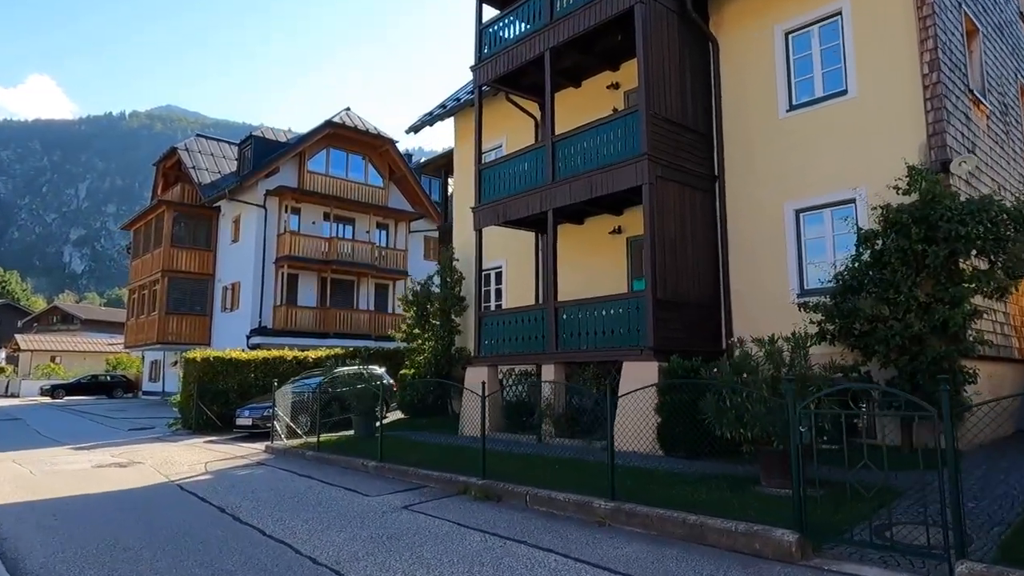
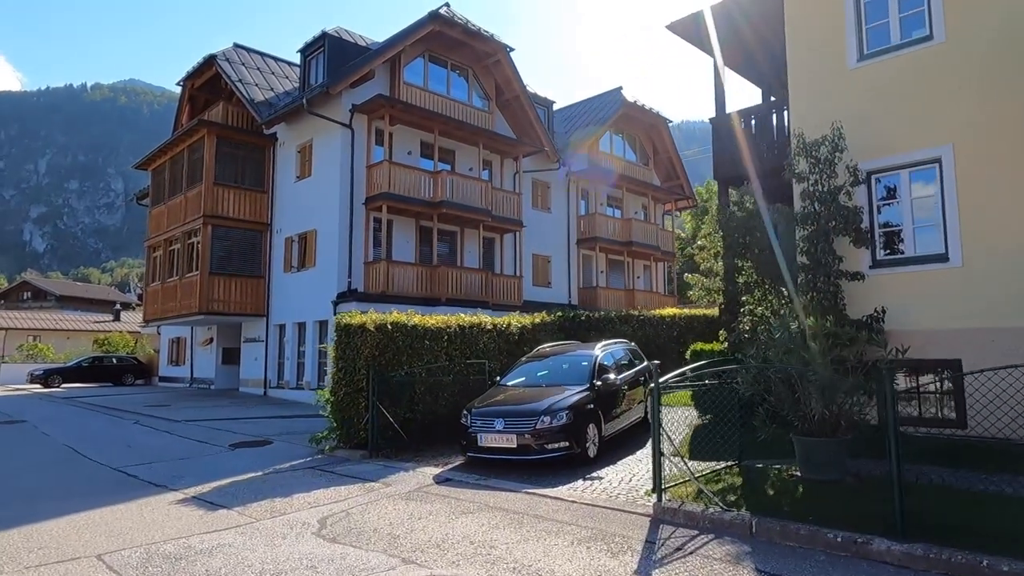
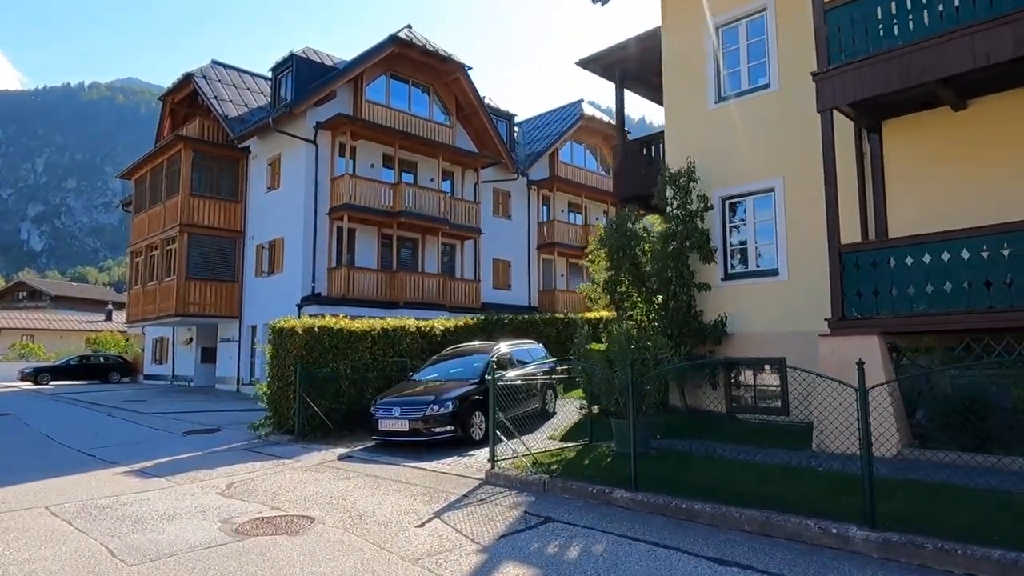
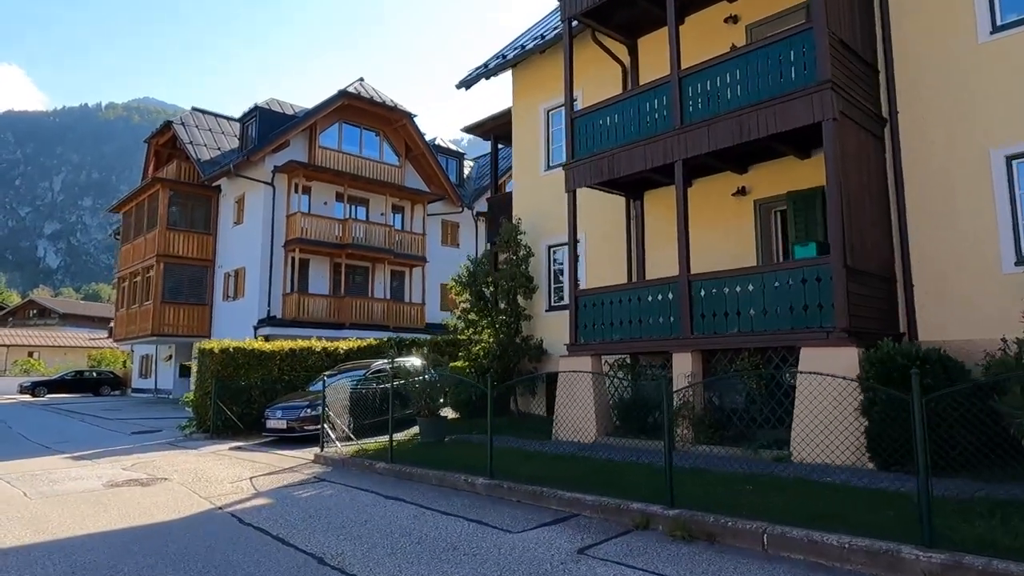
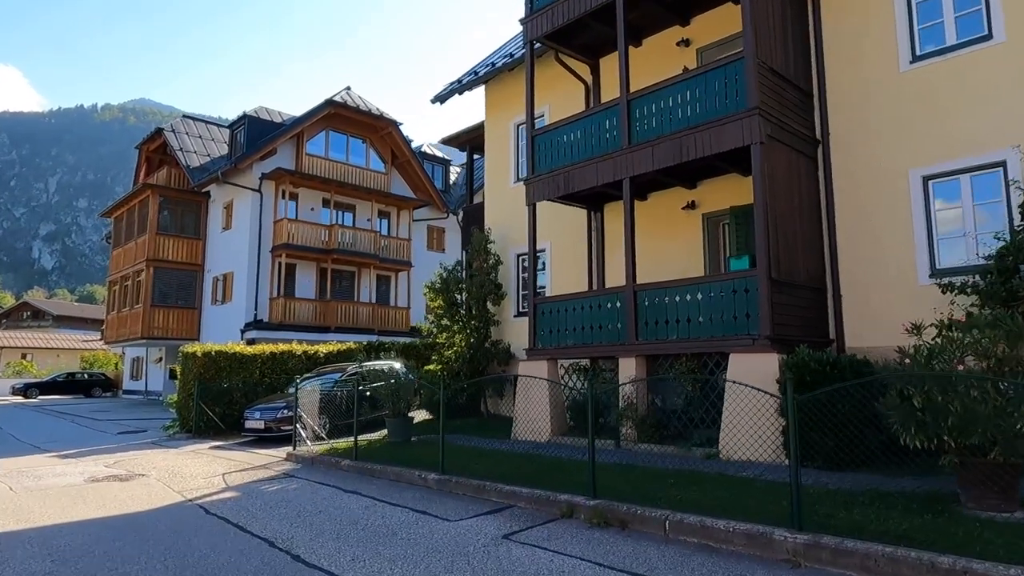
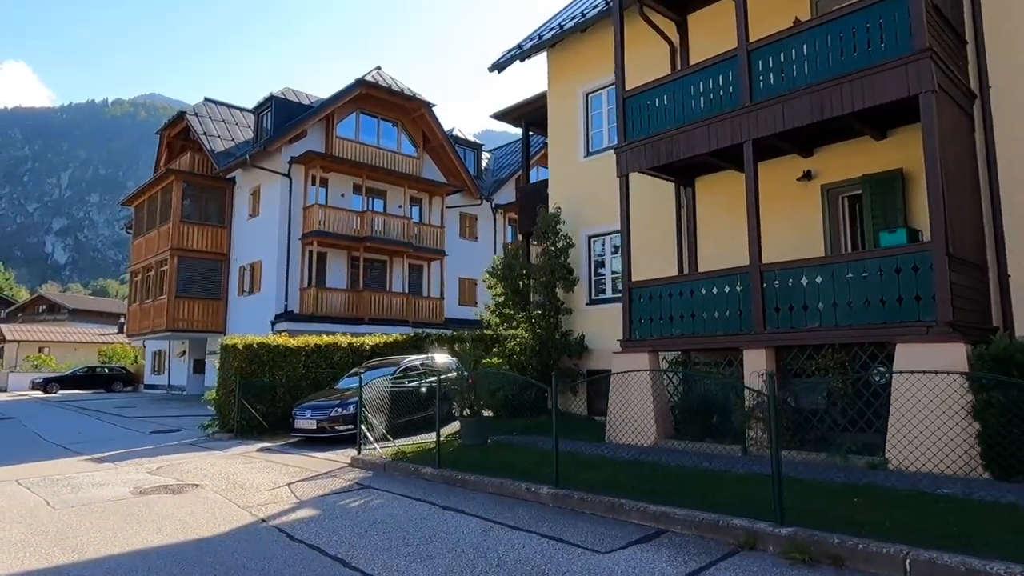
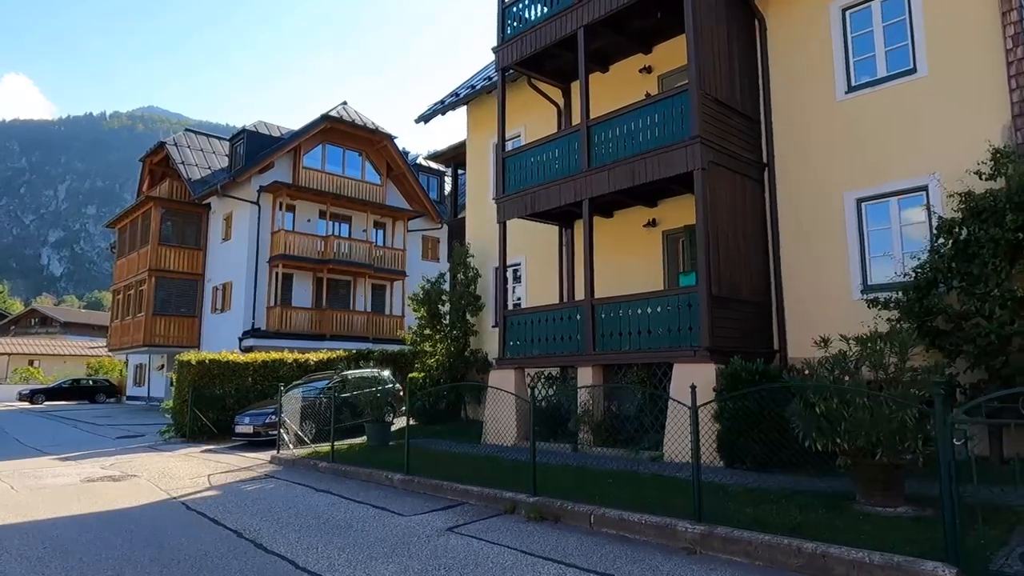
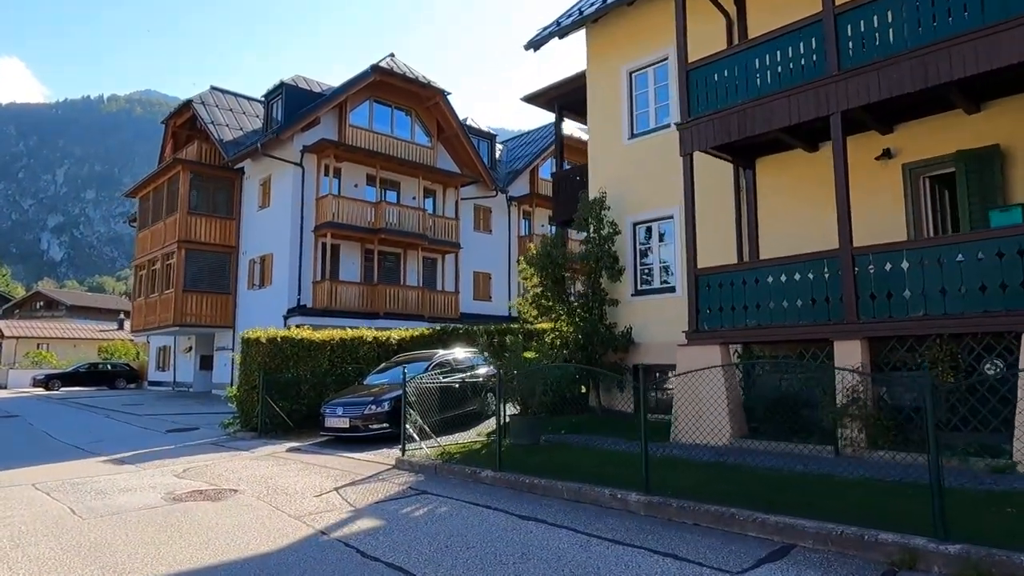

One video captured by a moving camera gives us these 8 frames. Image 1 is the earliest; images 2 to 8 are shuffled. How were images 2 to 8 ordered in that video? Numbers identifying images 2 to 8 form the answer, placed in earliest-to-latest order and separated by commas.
7, 5, 4, 6, 8, 3, 2
